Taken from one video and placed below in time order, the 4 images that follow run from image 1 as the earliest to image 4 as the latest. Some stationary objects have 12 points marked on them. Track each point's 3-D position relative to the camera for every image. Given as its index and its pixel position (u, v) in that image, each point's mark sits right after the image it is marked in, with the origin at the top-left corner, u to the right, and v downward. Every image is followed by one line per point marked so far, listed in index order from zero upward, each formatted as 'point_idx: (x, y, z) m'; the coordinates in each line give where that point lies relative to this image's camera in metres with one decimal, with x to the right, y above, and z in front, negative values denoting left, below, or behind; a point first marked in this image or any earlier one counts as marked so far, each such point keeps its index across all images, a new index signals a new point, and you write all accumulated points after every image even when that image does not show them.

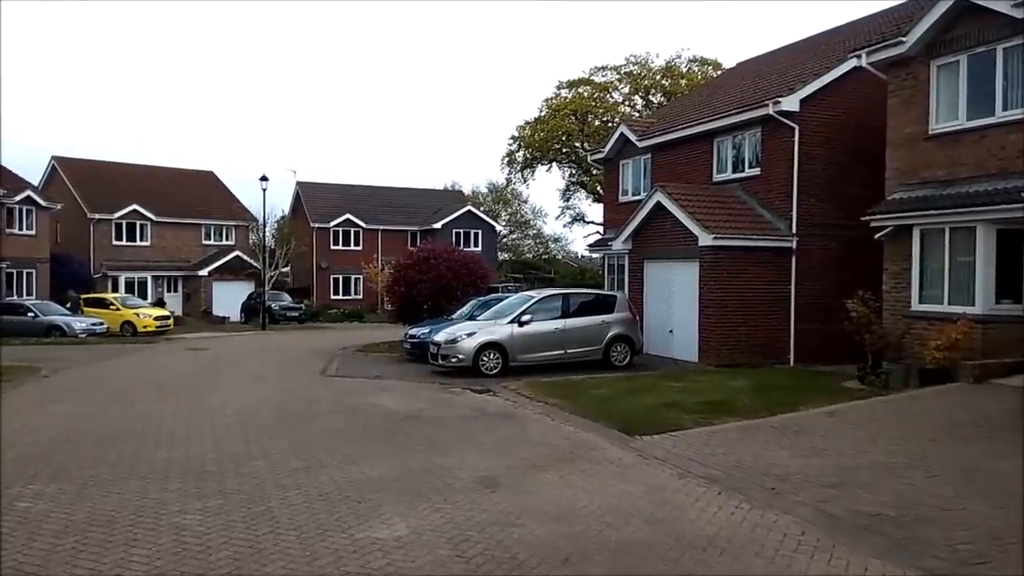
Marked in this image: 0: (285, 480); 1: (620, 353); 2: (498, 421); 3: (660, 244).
0: (-2.2, -1.9, +7.8) m
1: (+2.5, -1.5, +18.3) m
2: (-0.2, -1.9, +11.5) m
3: (+3.6, +1.1, +20.0) m
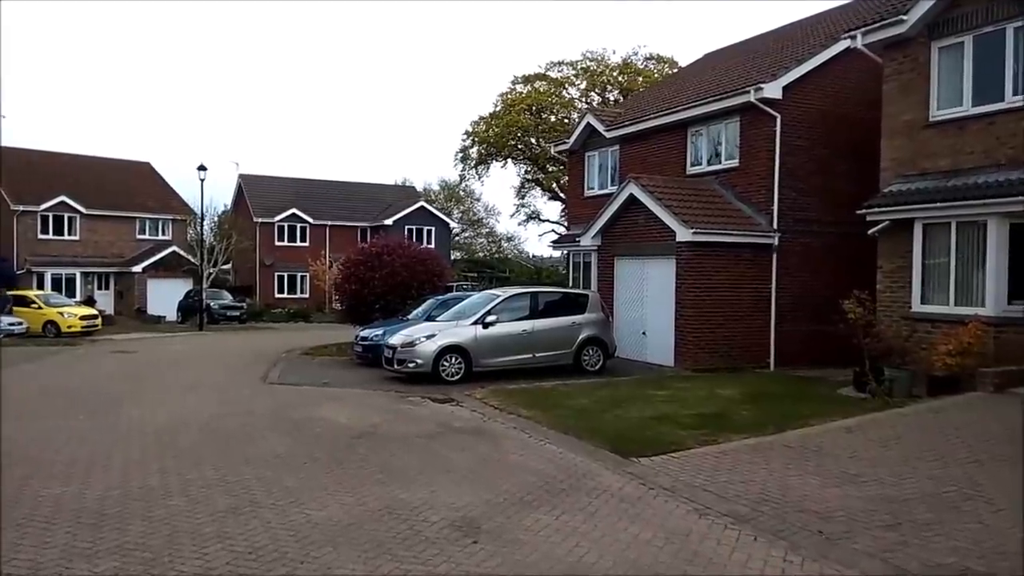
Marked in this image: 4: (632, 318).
0: (-2.3, -1.8, +6.1) m
1: (+1.7, -1.4, +16.9) m
2: (-0.5, -1.9, +9.9) m
3: (+2.8, +1.1, +18.6) m
4: (+2.8, -0.7, +18.9) m
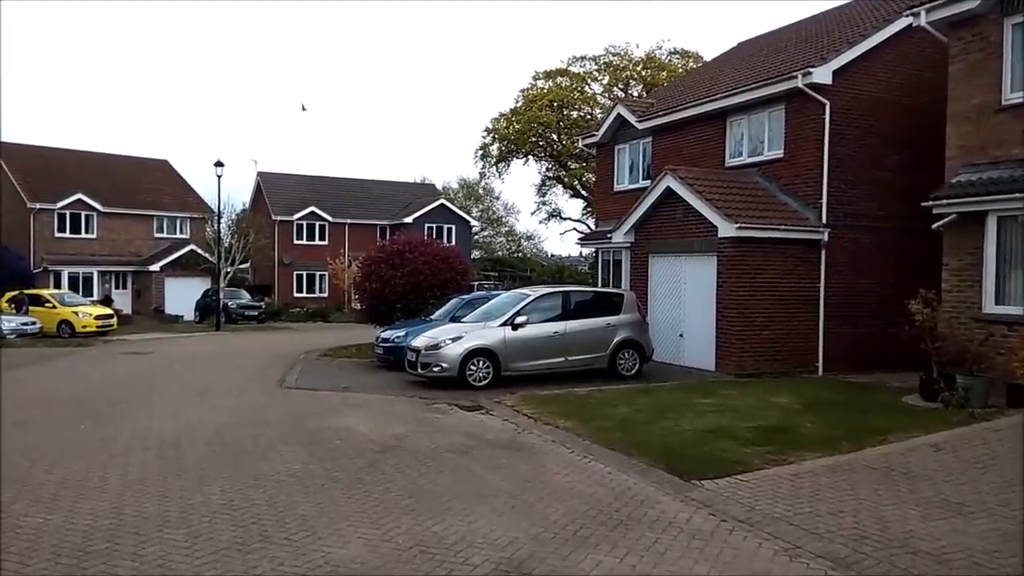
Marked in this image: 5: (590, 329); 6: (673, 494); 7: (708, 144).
0: (-2.0, -1.8, +5.2) m
1: (+2.3, -1.4, +15.8) m
2: (-0.1, -1.8, +8.9) m
3: (+3.4, +1.1, +17.5) m
4: (+3.5, -0.7, +17.9) m
5: (+1.5, -0.8, +15.5) m
6: (+1.4, -1.8, +7.1) m
7: (+4.8, +3.5, +19.5) m
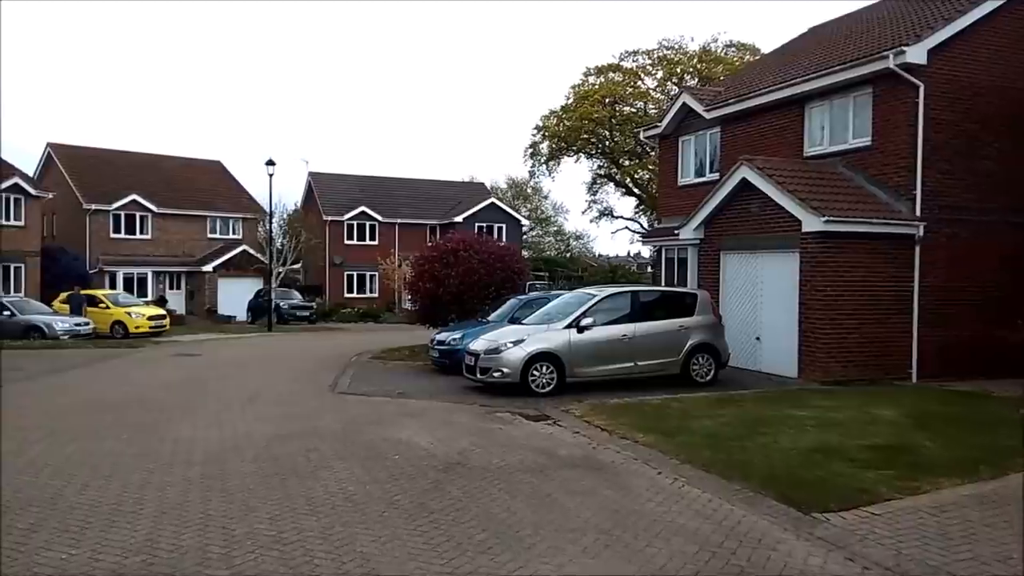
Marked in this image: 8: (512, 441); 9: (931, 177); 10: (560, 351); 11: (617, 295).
0: (-1.4, -1.8, +4.3) m
1: (+3.5, -1.4, +14.6) m
2: (+0.7, -1.8, +7.9) m
3: (+4.7, +1.1, +16.3) m
4: (+4.8, -0.7, +16.6) m
5: (+2.7, -0.8, +14.3) m
6: (+2.1, -1.8, +6.0) m
7: (+6.2, +3.5, +18.2) m
8: (0.0, -1.8, +9.6) m
9: (+7.9, +2.1, +15.0) m
10: (+0.8, -1.1, +13.7) m
11: (+1.9, -0.1, +14.4) m
